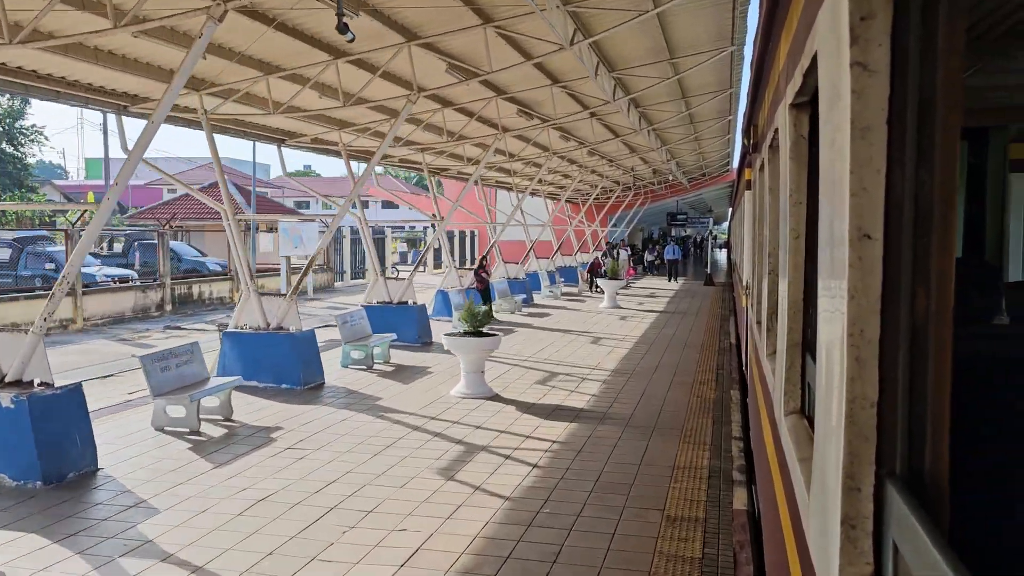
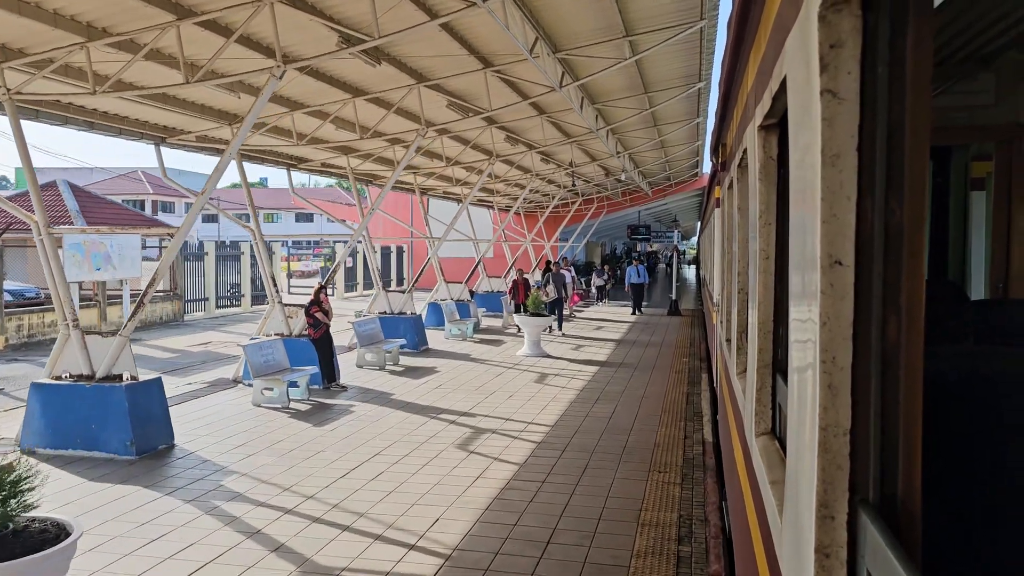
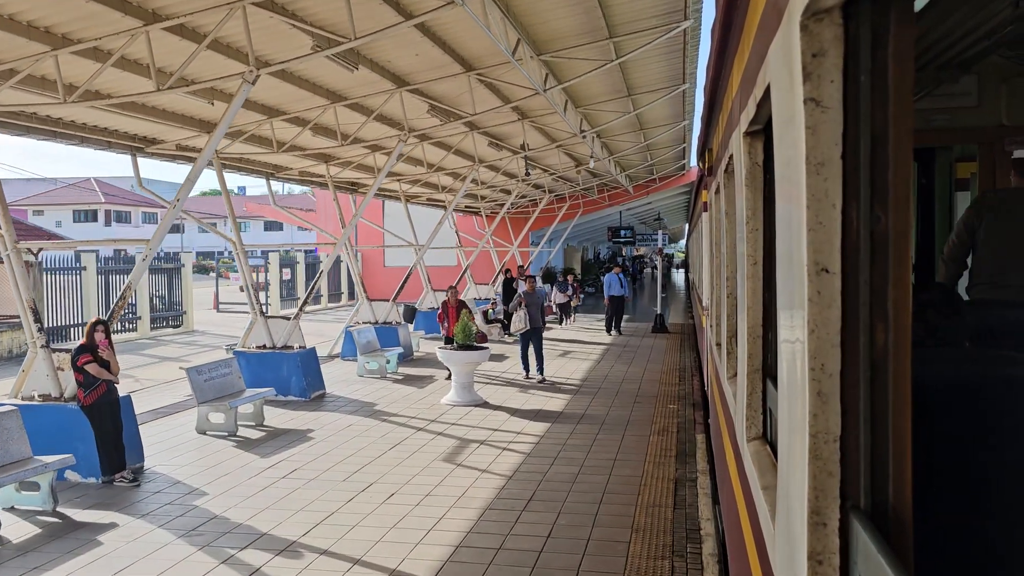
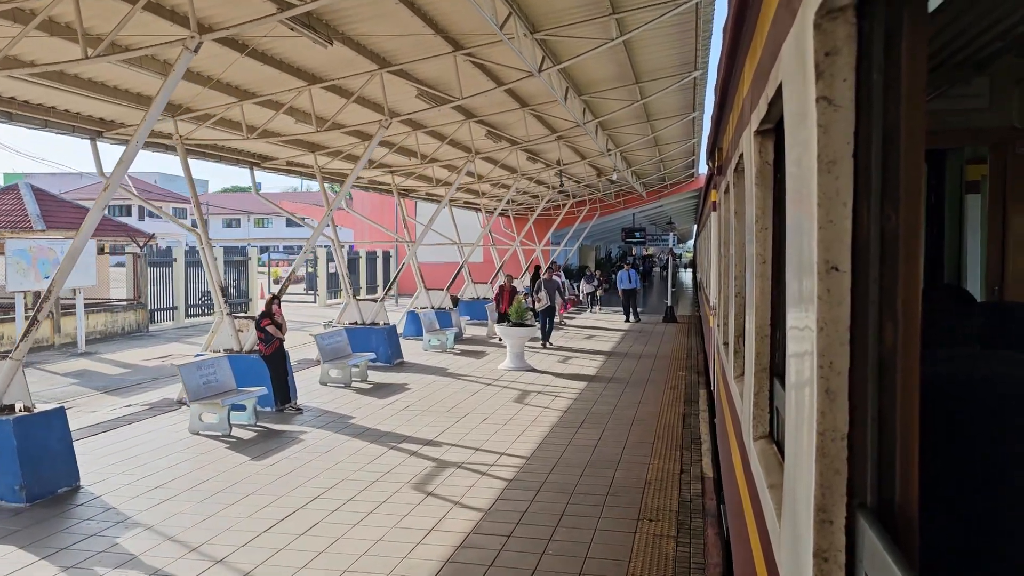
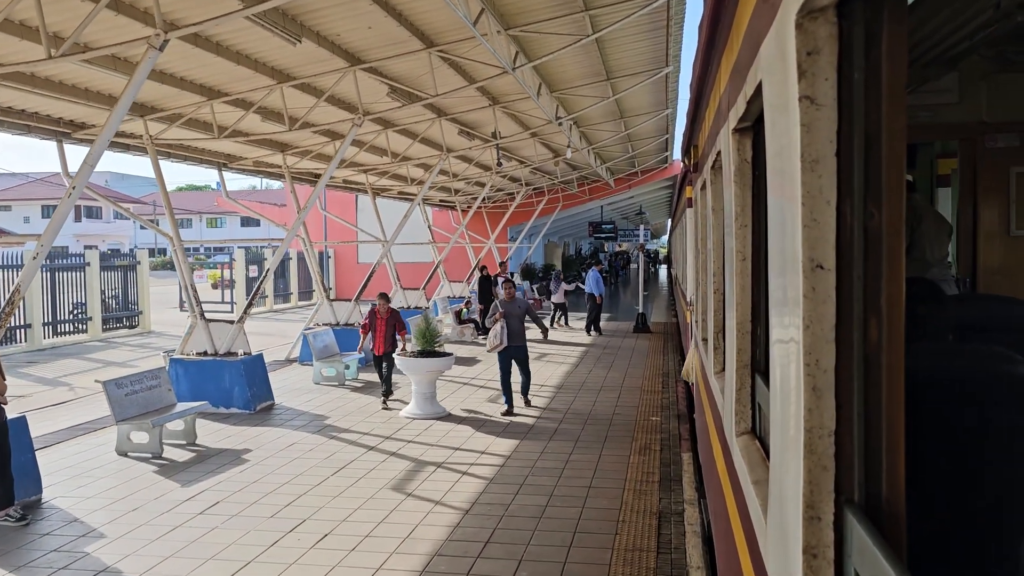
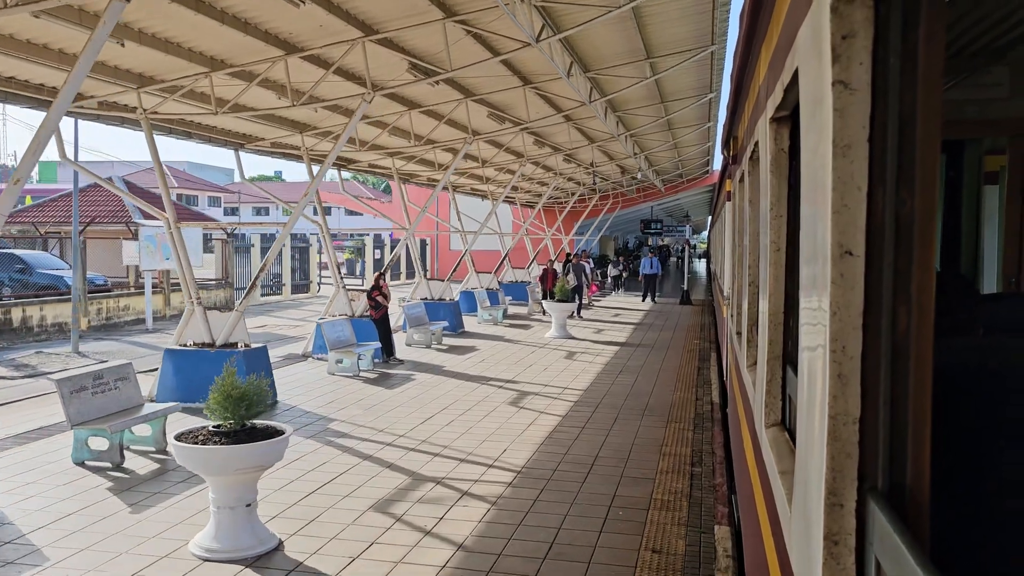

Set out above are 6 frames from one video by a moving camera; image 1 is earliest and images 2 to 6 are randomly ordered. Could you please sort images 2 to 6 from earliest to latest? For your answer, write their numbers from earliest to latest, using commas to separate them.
6, 2, 4, 3, 5
